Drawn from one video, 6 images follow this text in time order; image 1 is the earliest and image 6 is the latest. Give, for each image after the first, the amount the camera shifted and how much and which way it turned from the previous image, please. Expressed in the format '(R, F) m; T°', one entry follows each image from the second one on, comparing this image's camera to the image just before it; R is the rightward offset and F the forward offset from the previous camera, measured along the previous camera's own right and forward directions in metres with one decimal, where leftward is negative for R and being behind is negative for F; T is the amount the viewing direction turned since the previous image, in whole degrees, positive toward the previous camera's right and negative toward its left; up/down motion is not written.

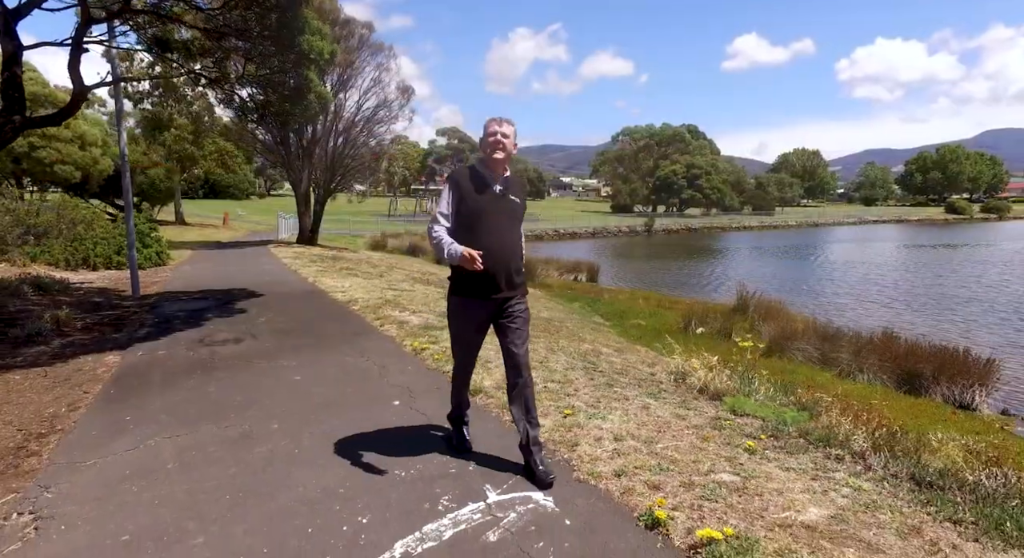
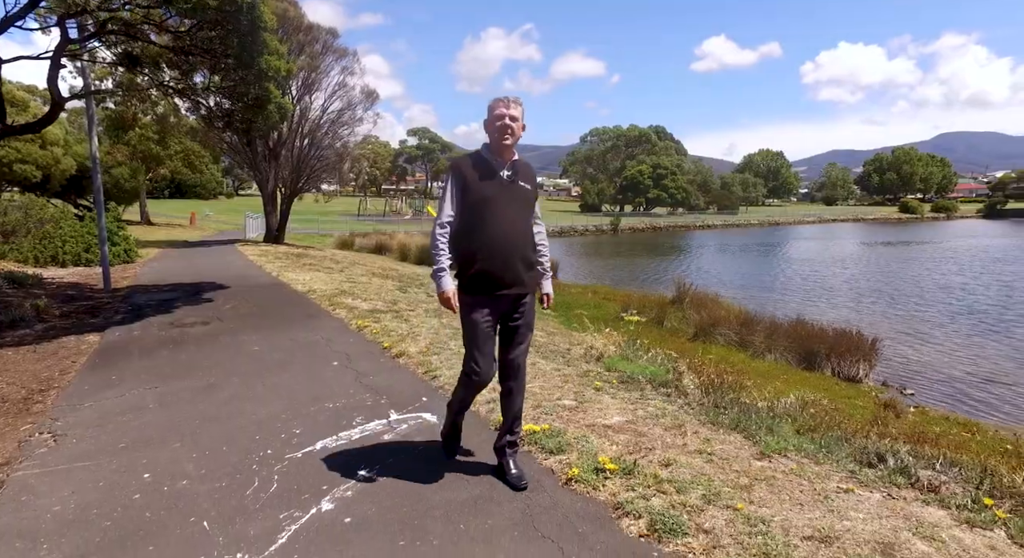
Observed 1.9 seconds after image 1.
(+0.6, -1.2) m; +3°
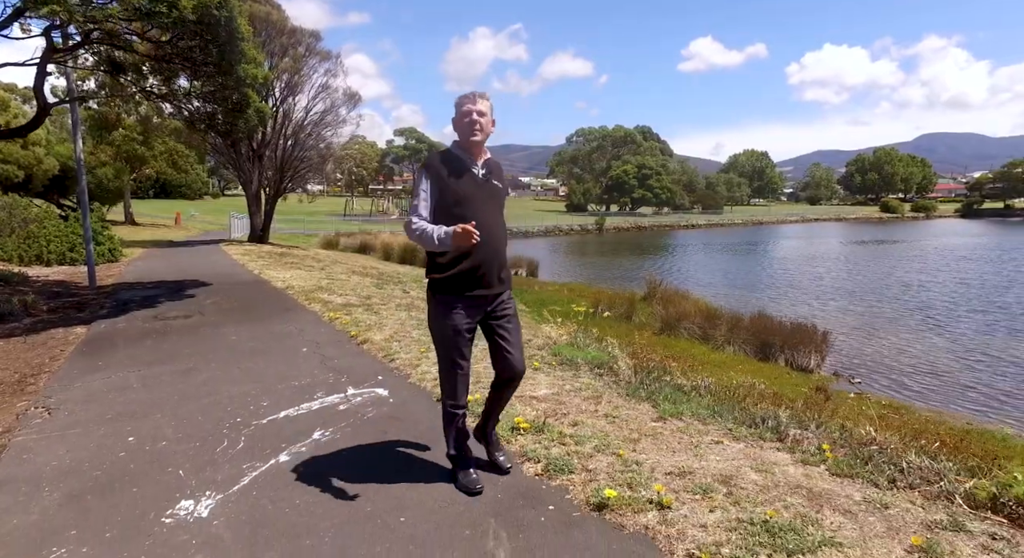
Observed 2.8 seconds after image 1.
(+0.4, -0.6) m; +1°
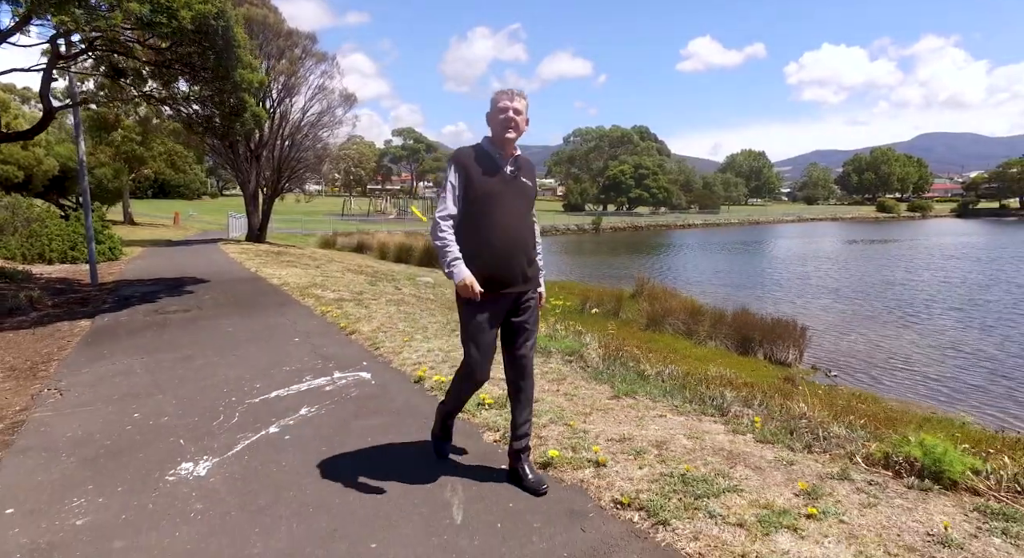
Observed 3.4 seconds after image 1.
(+0.2, -0.4) m; 0°
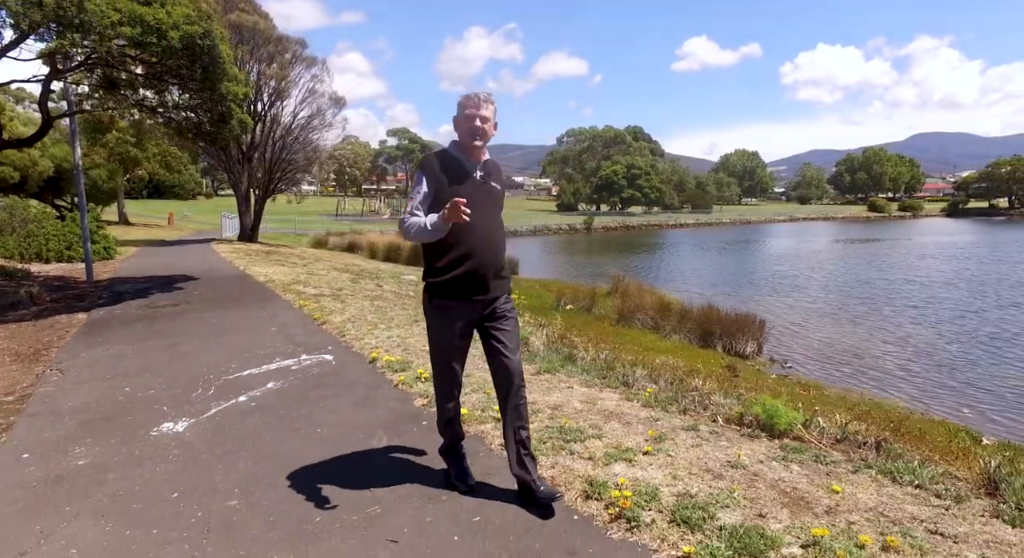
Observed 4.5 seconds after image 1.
(+0.5, -0.8) m; 0°
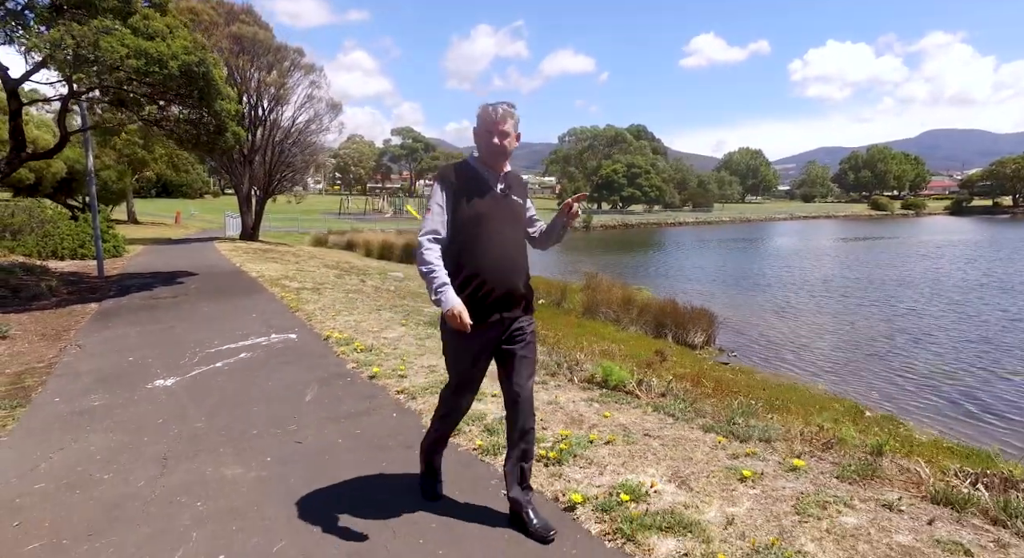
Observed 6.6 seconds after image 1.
(+1.0, -1.4) m; -1°
